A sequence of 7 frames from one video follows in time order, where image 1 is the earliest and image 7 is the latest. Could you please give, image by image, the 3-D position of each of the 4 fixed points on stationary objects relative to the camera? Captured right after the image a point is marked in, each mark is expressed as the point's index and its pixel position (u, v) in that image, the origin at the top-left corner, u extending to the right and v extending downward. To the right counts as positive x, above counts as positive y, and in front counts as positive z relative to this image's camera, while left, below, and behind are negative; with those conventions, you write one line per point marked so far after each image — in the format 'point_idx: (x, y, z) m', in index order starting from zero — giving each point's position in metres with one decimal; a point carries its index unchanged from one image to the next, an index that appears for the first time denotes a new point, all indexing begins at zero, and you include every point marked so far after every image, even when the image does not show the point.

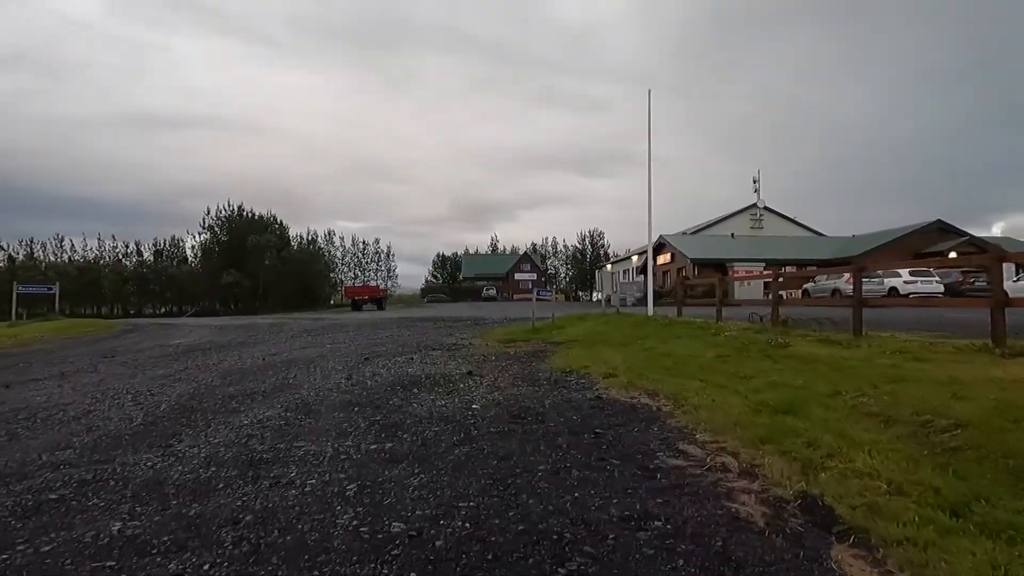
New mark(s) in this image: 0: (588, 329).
0: (+1.6, -0.9, +13.7) m
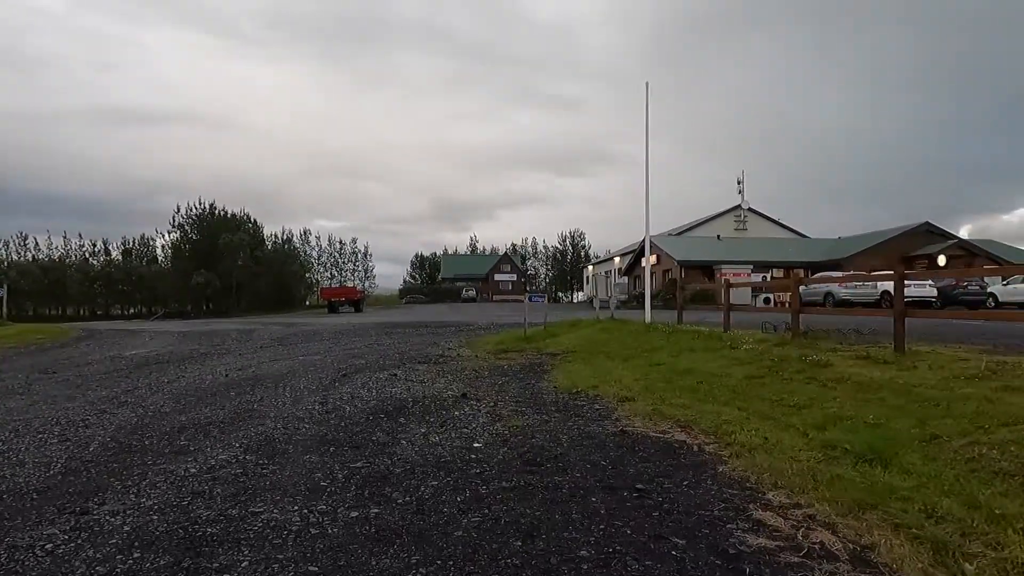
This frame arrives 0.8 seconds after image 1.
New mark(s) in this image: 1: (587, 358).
0: (+1.4, -1.0, +12.7) m
1: (+1.1, -1.1, +10.1) m
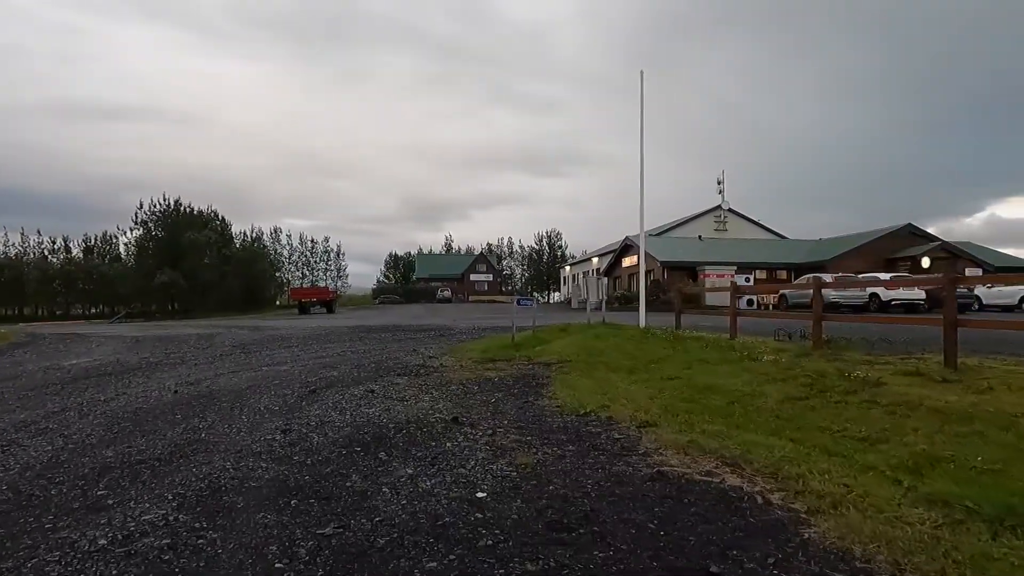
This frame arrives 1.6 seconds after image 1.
0: (+1.2, -1.0, +11.7) m
1: (+1.0, -1.1, +9.1) m
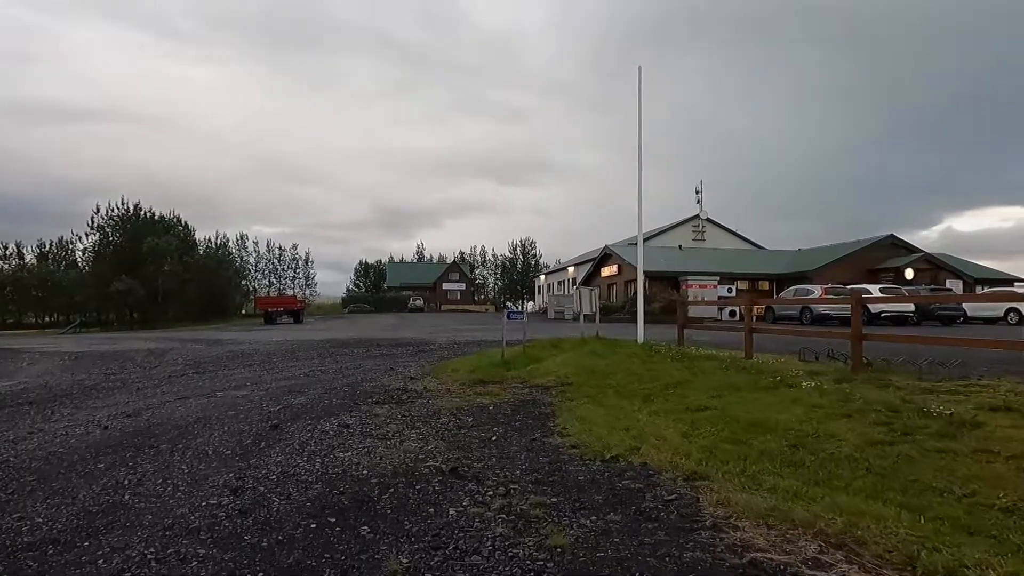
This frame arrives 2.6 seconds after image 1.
0: (+1.0, -1.2, +10.6) m
1: (+1.0, -1.3, +8.0) m
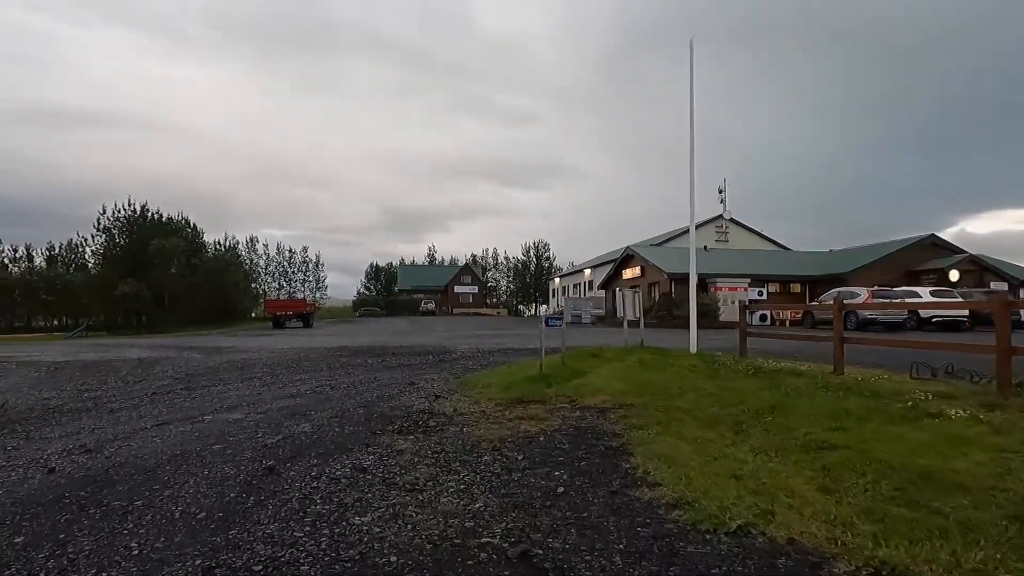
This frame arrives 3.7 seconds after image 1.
0: (+1.6, -1.2, +9.0) m
1: (+1.5, -1.3, +6.4) m
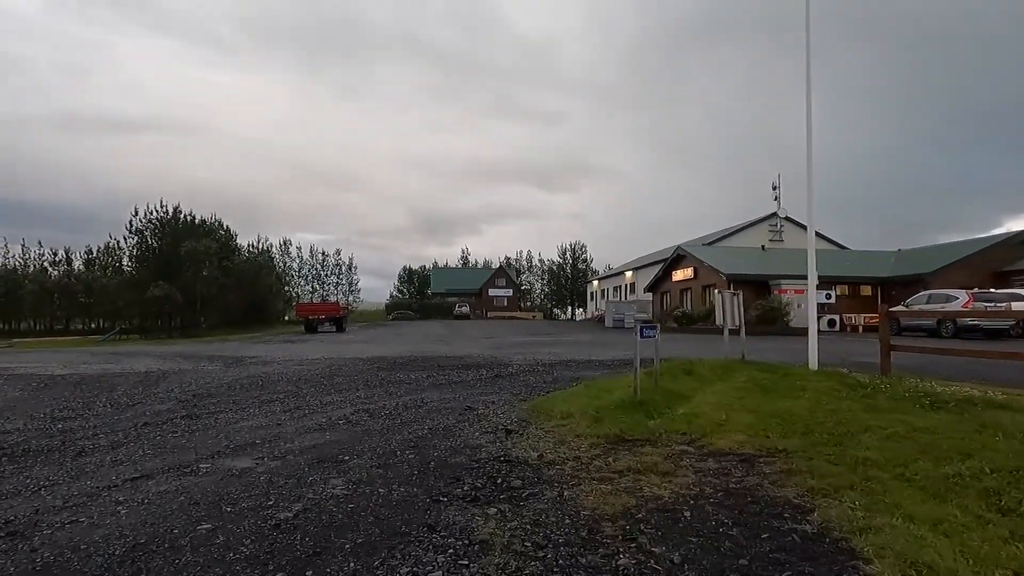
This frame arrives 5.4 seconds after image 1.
0: (+2.5, -1.2, +6.9) m
1: (+2.3, -1.3, +4.3) m
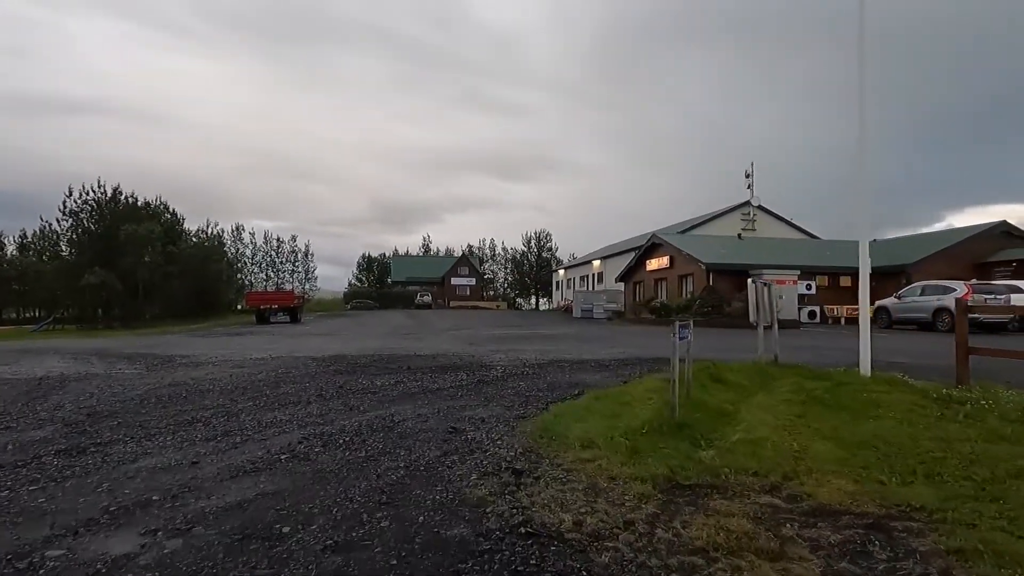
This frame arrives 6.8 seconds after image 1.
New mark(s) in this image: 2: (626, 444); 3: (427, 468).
0: (+2.5, -1.2, +5.3) m
1: (+2.5, -1.2, +2.7) m
2: (+0.9, -1.2, +5.3) m
3: (-0.6, -1.3, +4.8) m
